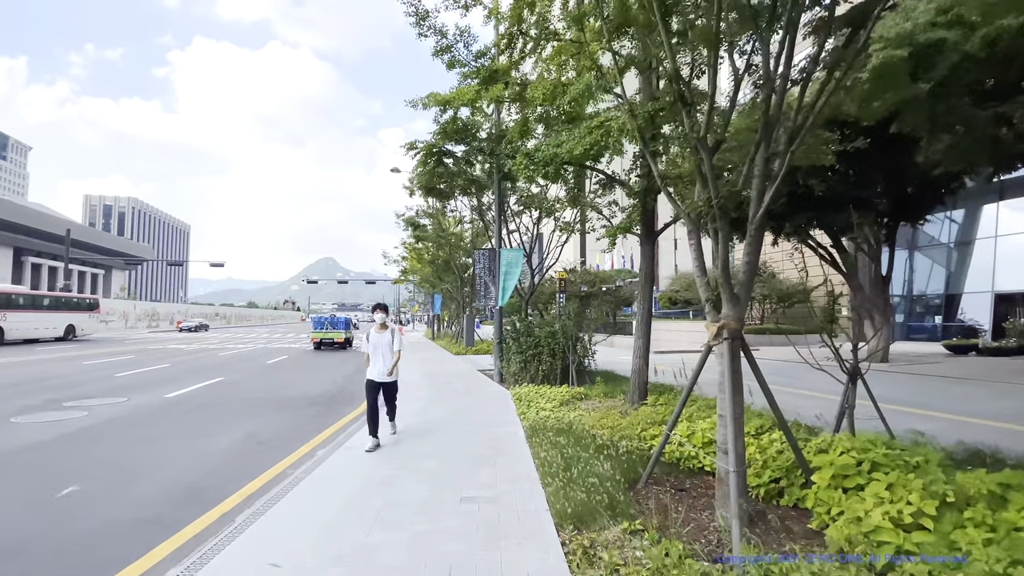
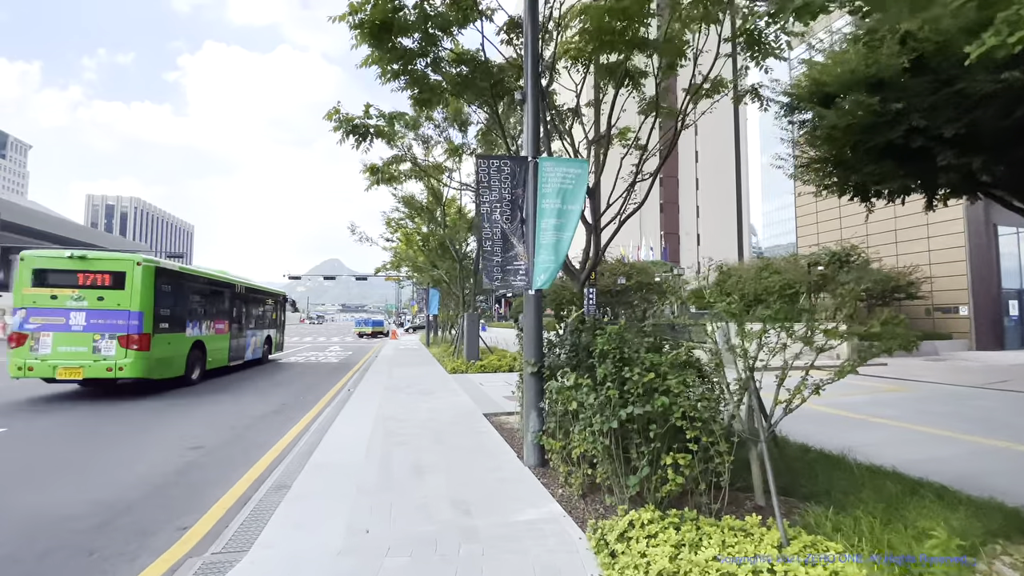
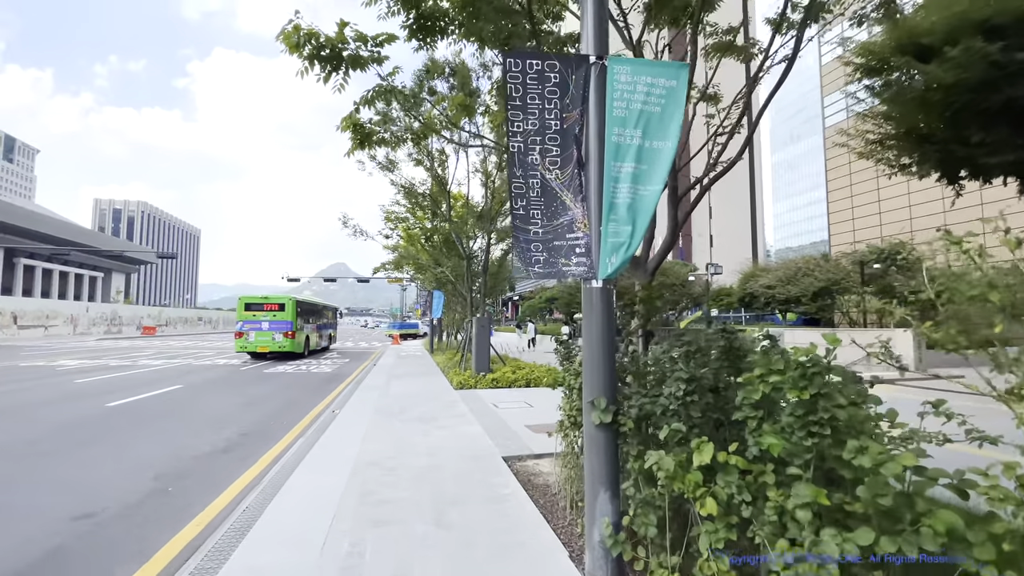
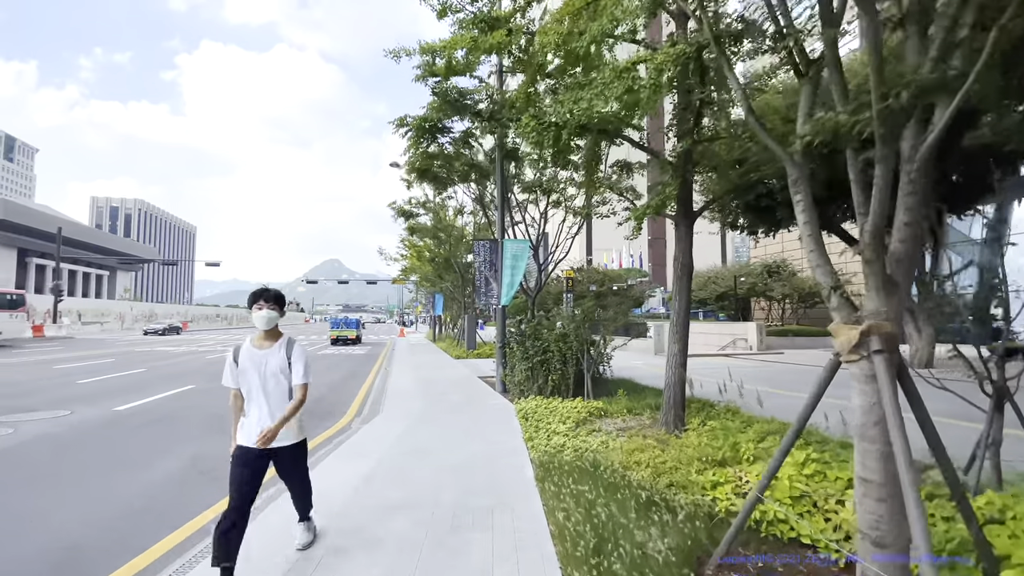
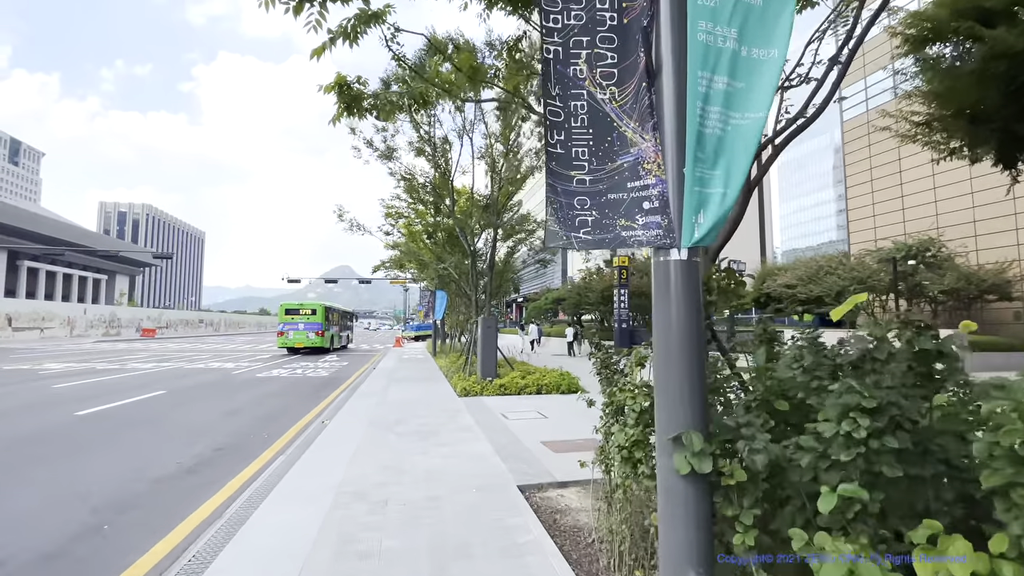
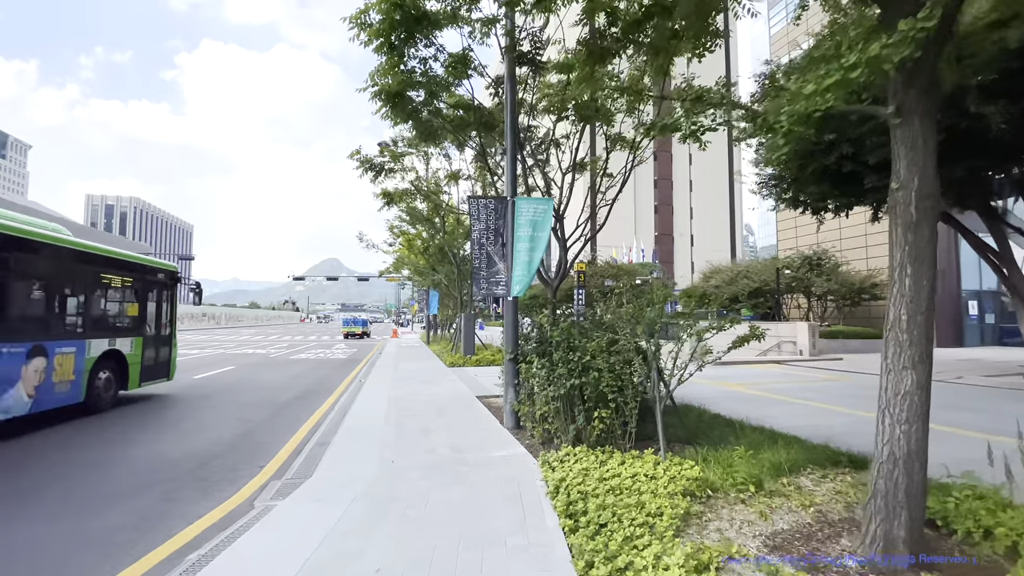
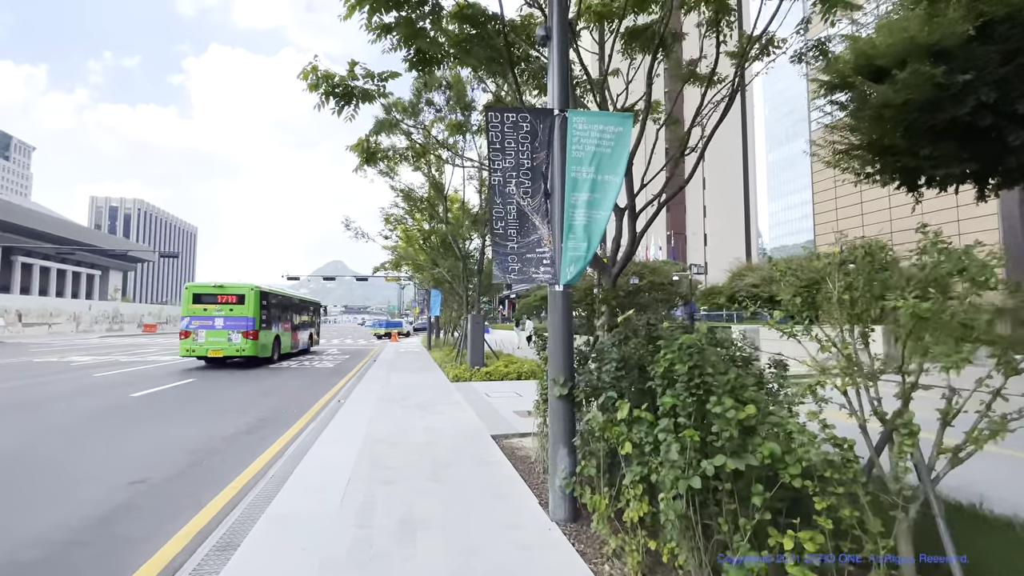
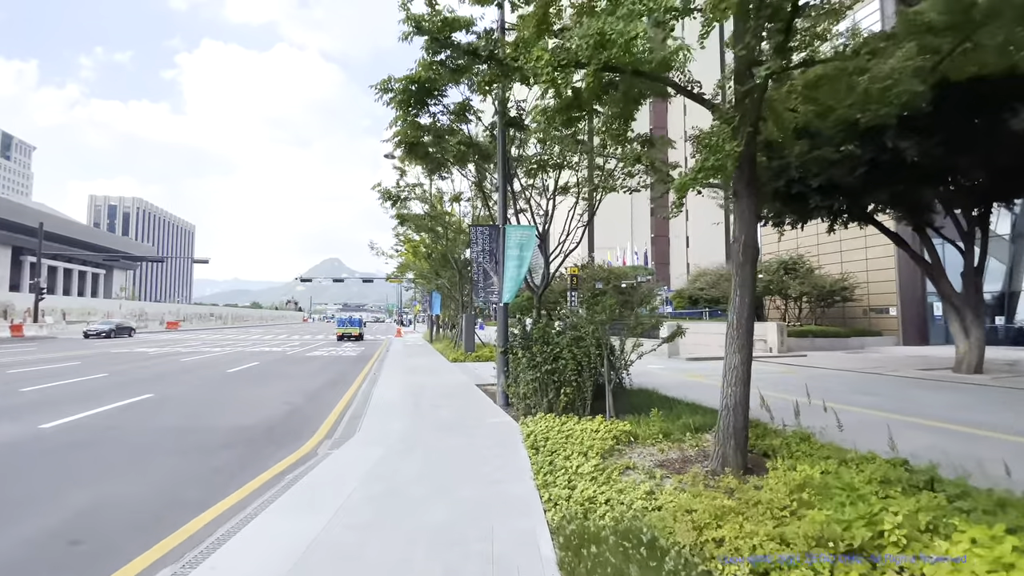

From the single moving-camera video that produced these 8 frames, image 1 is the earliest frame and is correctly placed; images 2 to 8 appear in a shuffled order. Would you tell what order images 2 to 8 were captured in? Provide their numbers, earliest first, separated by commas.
4, 8, 6, 2, 7, 3, 5
